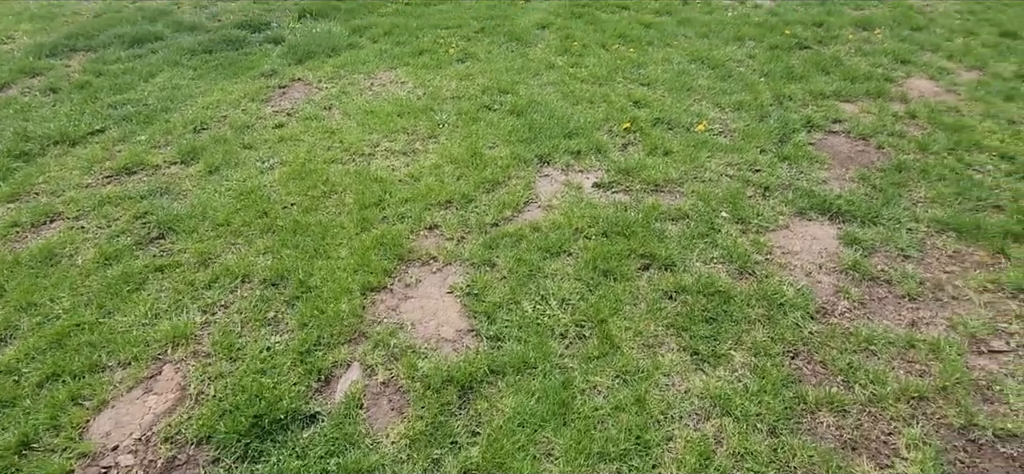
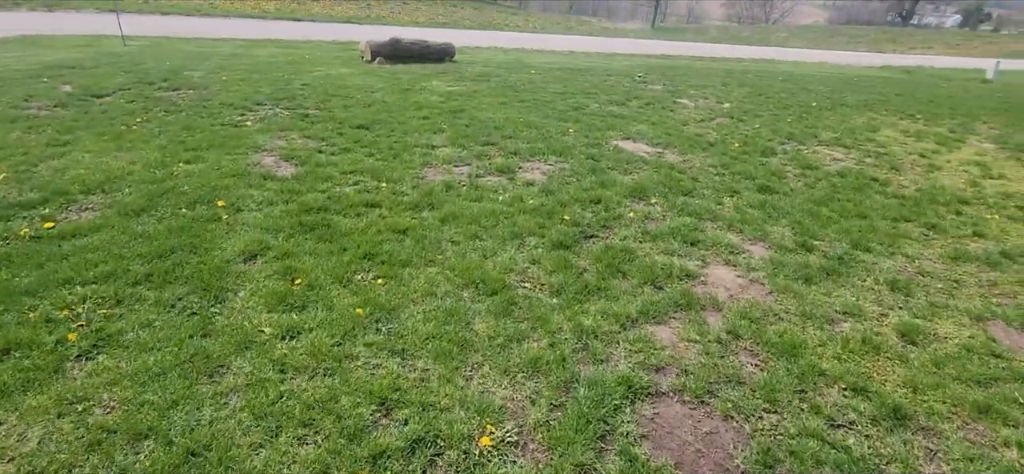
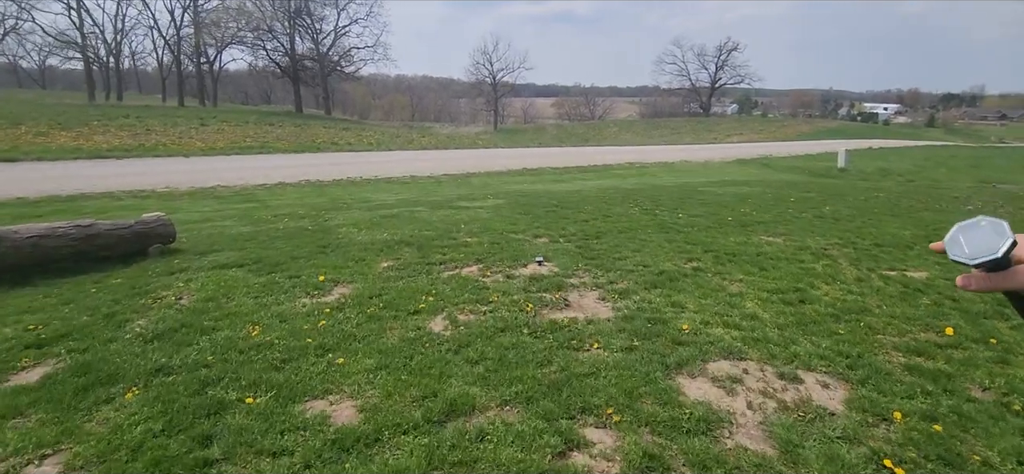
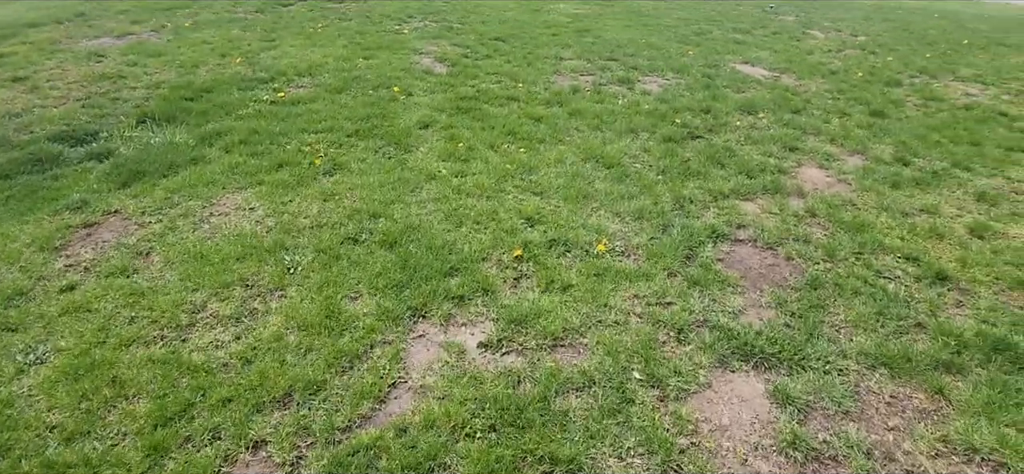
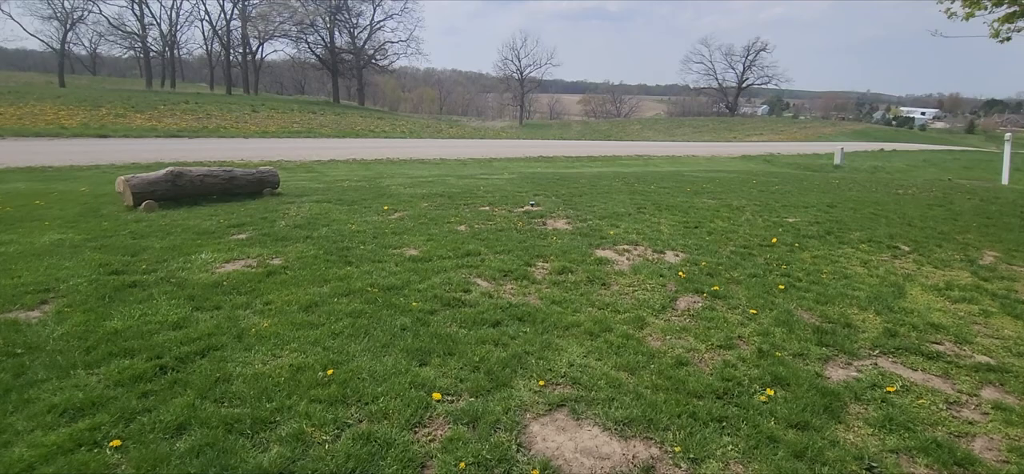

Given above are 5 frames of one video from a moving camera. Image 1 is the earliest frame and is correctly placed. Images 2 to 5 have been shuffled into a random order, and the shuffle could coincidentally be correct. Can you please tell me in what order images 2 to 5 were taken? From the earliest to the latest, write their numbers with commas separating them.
4, 2, 5, 3
